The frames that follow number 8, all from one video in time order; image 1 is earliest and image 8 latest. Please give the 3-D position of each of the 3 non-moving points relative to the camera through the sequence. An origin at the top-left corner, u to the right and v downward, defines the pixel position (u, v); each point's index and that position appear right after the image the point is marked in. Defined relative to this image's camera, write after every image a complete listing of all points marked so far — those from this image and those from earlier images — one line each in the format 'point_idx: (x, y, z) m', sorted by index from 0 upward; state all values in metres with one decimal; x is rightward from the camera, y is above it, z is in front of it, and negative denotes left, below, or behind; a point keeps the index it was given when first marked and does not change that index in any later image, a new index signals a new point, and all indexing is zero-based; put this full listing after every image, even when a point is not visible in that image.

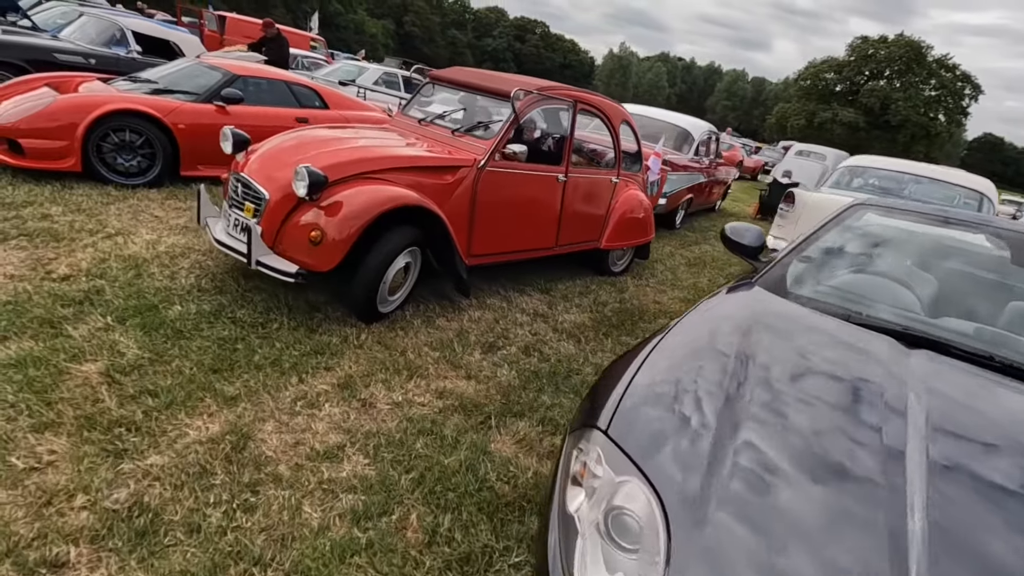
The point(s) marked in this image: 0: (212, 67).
0: (-3.5, +2.6, +6.3) m
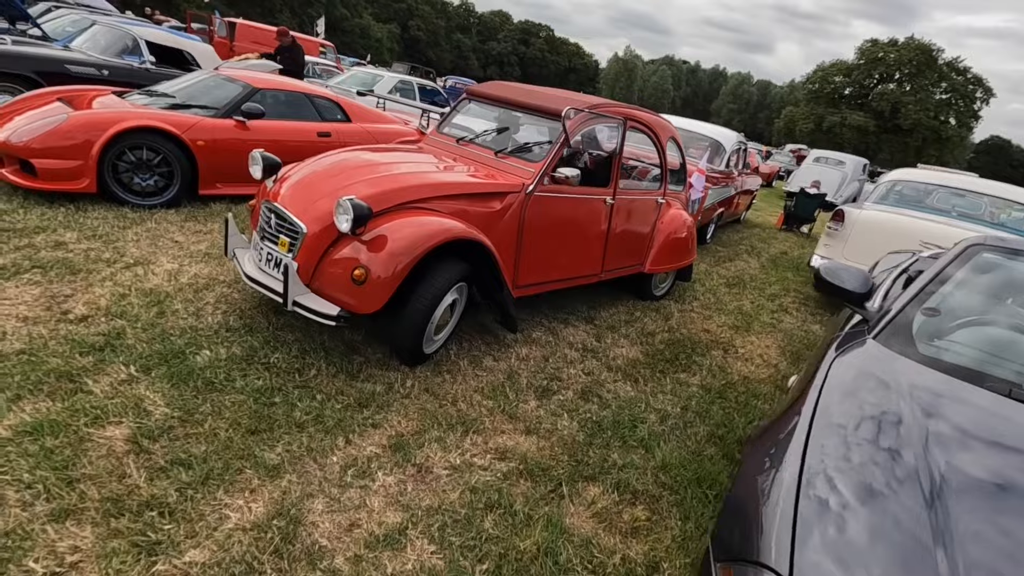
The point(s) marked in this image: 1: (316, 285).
0: (-3.2, +2.3, +6.0) m
1: (-1.1, 0.0, +3.0) m
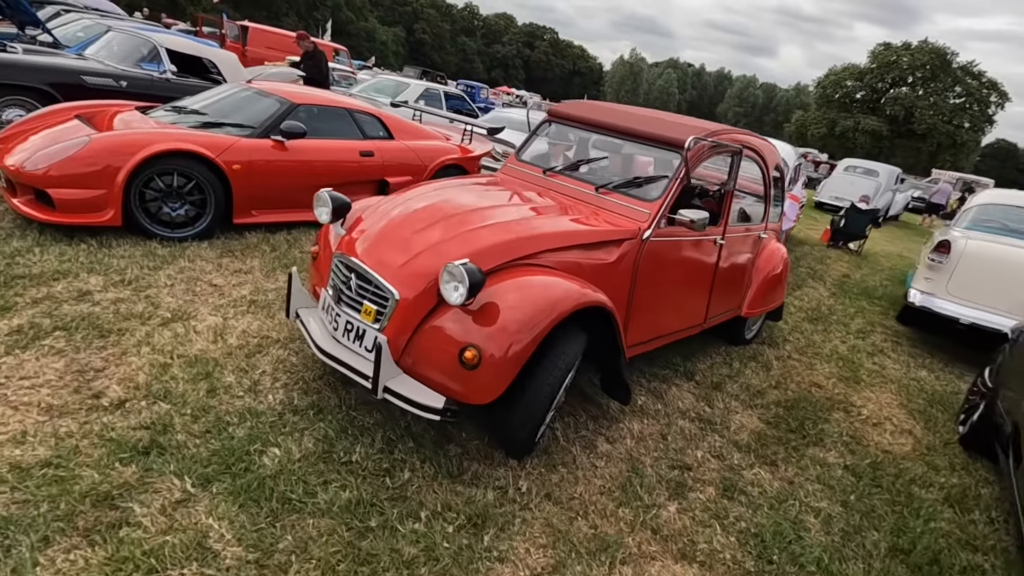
0: (-2.5, +2.0, +5.4) m
1: (-0.5, -0.4, +2.4) m
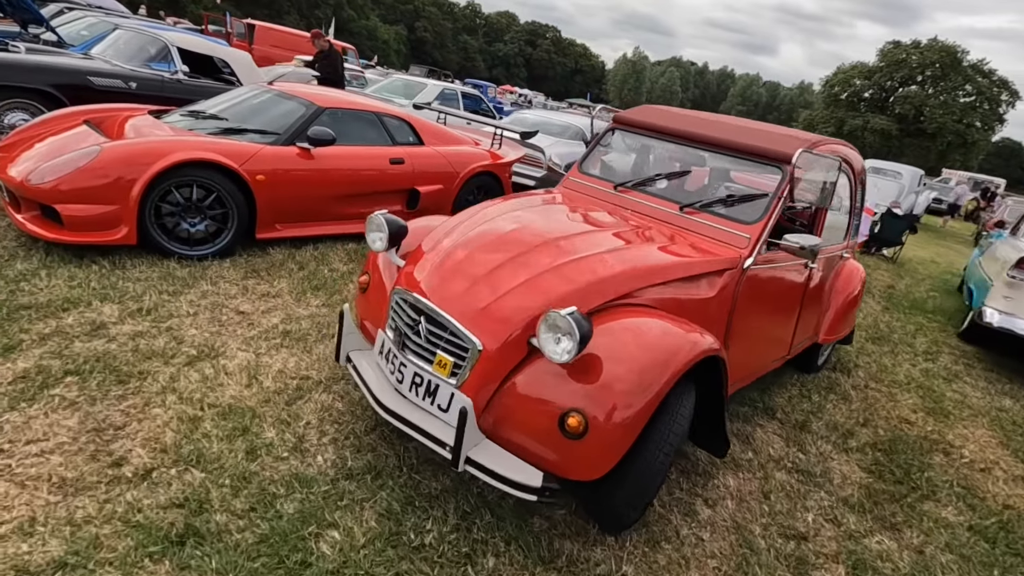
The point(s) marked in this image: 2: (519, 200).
0: (-2.1, +1.8, +5.0) m
1: (-0.1, -0.5, +2.0) m
2: (0.0, +0.5, +3.2) m
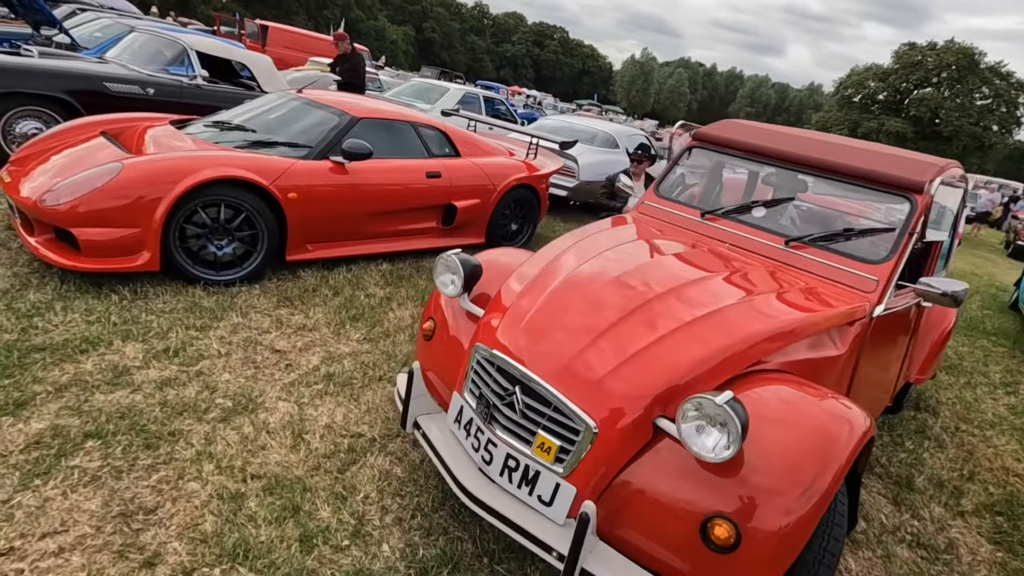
0: (-1.7, +1.6, +4.7) m
1: (+0.3, -0.8, +1.6) m
2: (+0.4, +0.3, +2.8) m
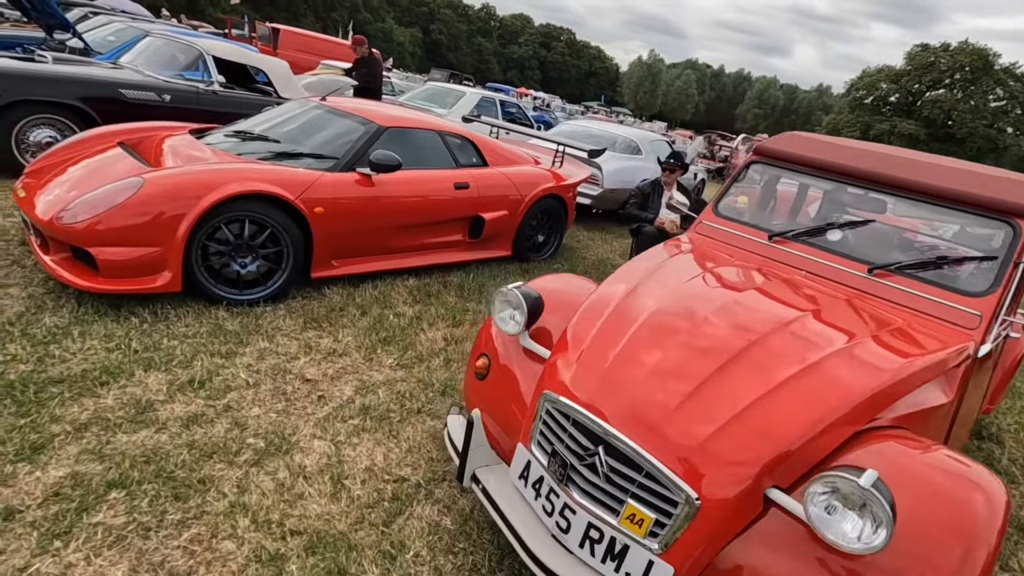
0: (-1.4, +1.5, +4.5) m
1: (+0.6, -0.9, +1.4) m
2: (+0.7, +0.2, +2.6) m
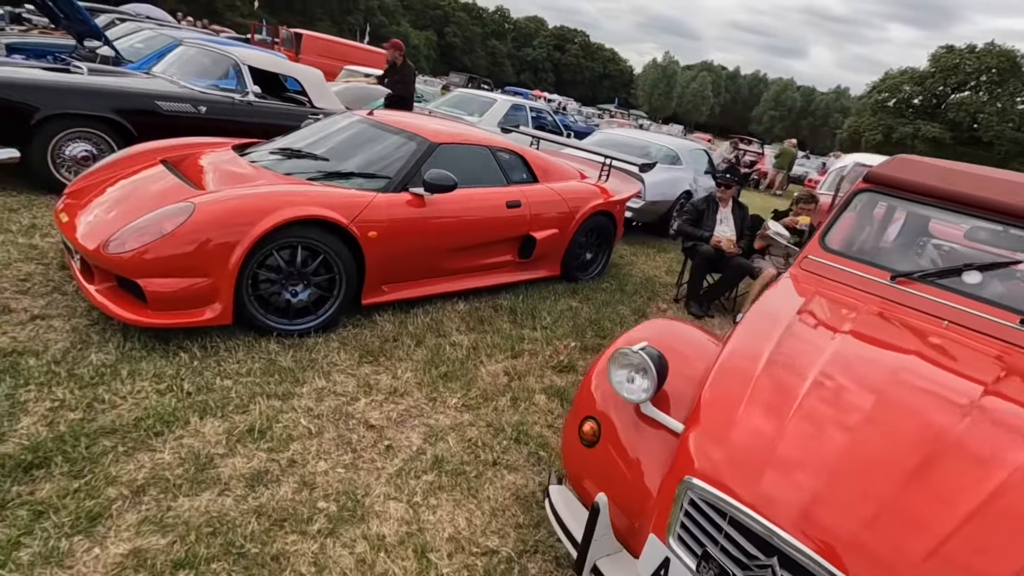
0: (-1.0, +1.3, +4.3) m
1: (+0.9, -1.1, +1.2) m
2: (+1.1, 0.0, +2.3) m
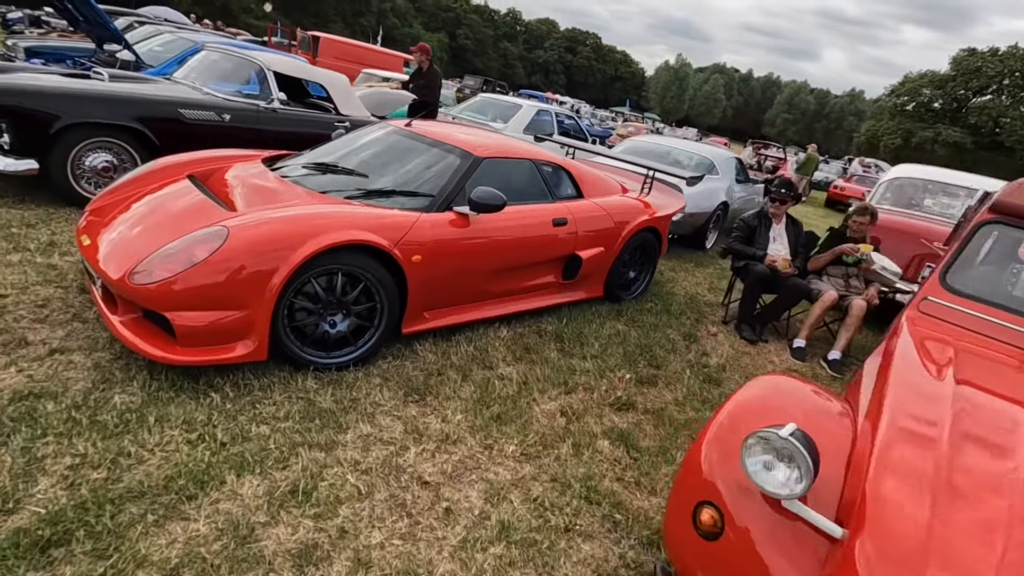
0: (-0.6, +1.1, +4.0) m
1: (+1.2, -1.3, +0.8) m
2: (+1.4, -0.2, +2.0) m
